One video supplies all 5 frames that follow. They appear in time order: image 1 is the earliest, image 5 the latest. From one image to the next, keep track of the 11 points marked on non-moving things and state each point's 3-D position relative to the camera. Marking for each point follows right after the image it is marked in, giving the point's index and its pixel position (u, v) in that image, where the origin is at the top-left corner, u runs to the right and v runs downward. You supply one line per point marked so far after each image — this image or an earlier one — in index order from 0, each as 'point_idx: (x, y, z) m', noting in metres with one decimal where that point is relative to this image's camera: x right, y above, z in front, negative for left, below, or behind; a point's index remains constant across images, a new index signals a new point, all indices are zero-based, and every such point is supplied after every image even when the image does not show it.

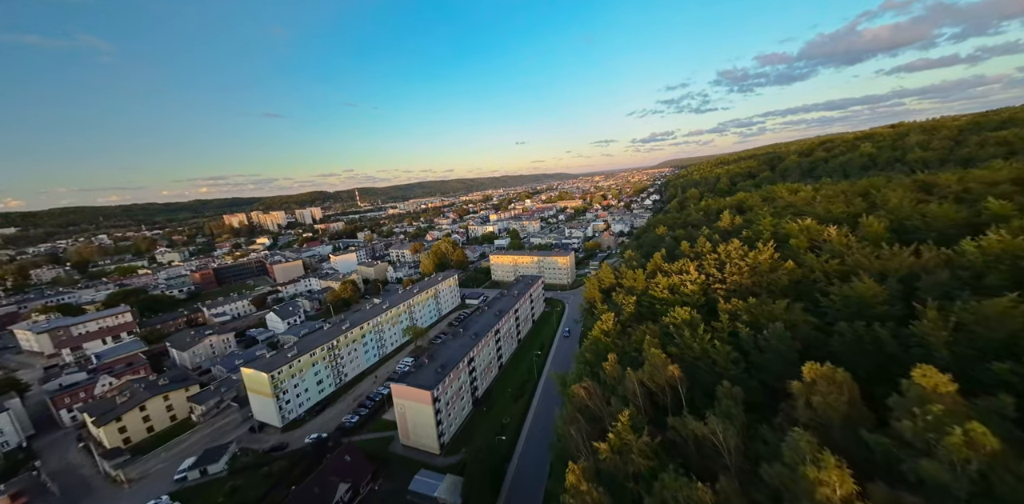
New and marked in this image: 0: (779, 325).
0: (+8.5, -2.3, +11.0) m
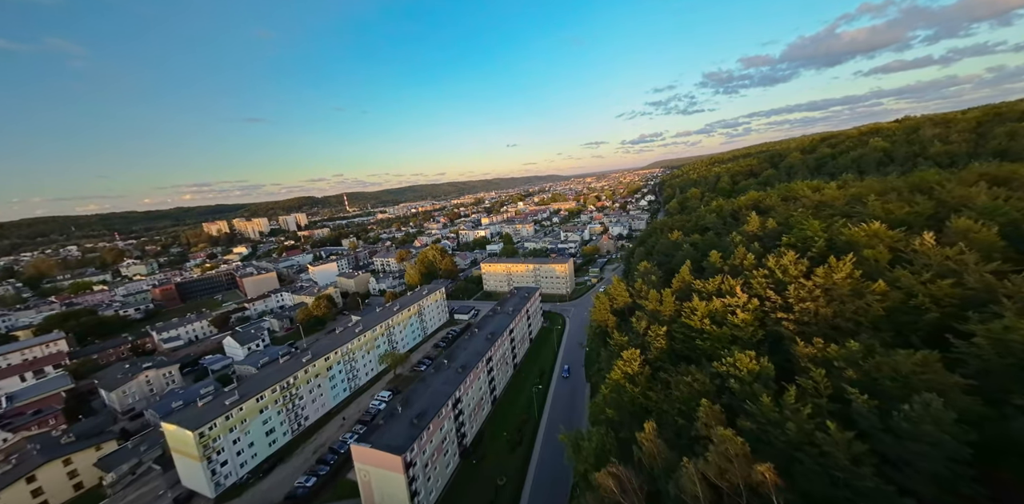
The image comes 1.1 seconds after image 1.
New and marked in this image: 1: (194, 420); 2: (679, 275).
0: (+8.4, -2.9, +6.9) m
1: (-15.6, -8.2, +16.9) m
2: (+8.7, -1.2, +17.9) m
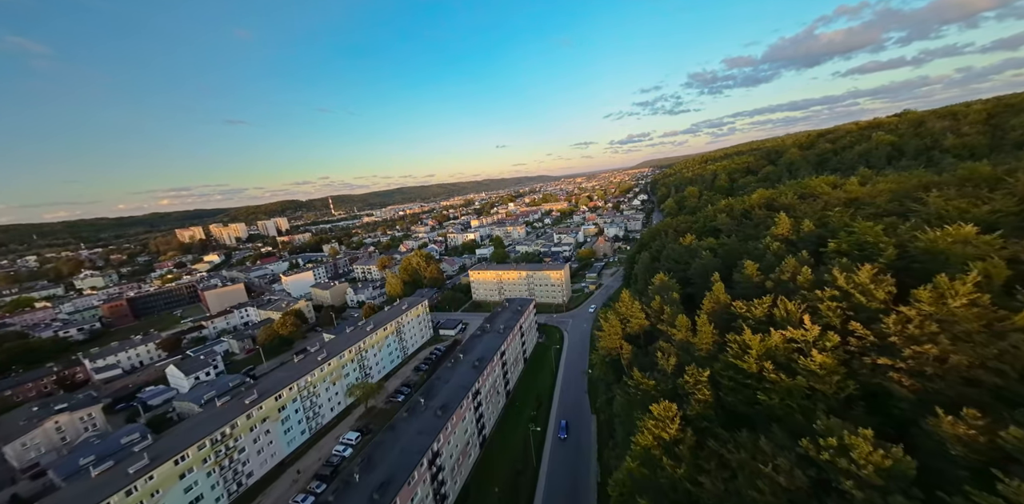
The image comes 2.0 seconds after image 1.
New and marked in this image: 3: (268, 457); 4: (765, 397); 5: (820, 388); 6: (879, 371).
0: (+8.3, -3.4, +3.4) m
1: (-15.9, -9.1, +12.6) m
2: (+8.3, -1.7, +14.3) m
3: (-13.1, -11.0, +18.6) m
4: (+6.9, -3.9, +9.4) m
5: (+8.1, -3.5, +9.0) m
6: (+9.4, -3.0, +8.8) m
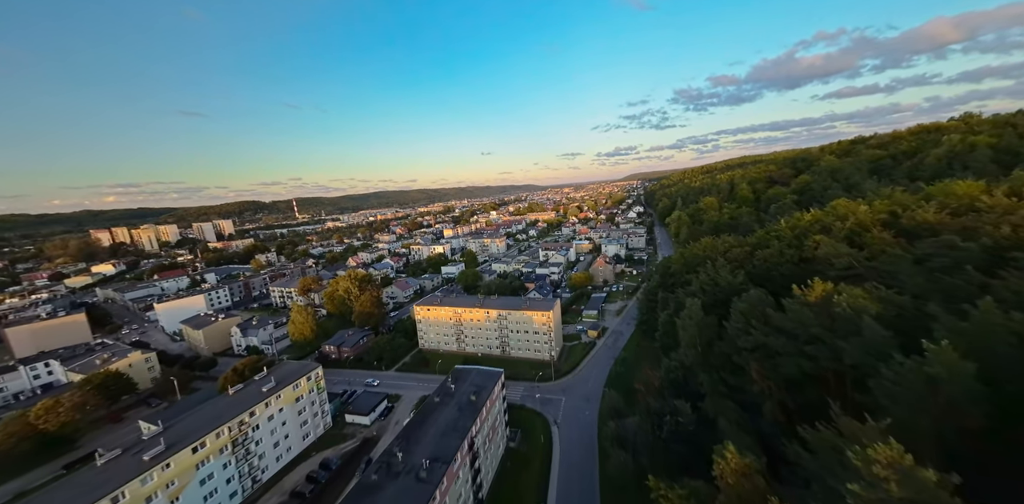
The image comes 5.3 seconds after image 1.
0: (+7.0, -4.9, -9.8) m
1: (-17.7, -10.3, -1.8) m
2: (+6.5, -3.5, +1.1) m
3: (-15.3, -12.4, +4.2) m
4: (+5.3, -5.6, -3.9) m
5: (+6.5, -5.2, -4.3) m
6: (+7.8, -4.7, -4.3) m
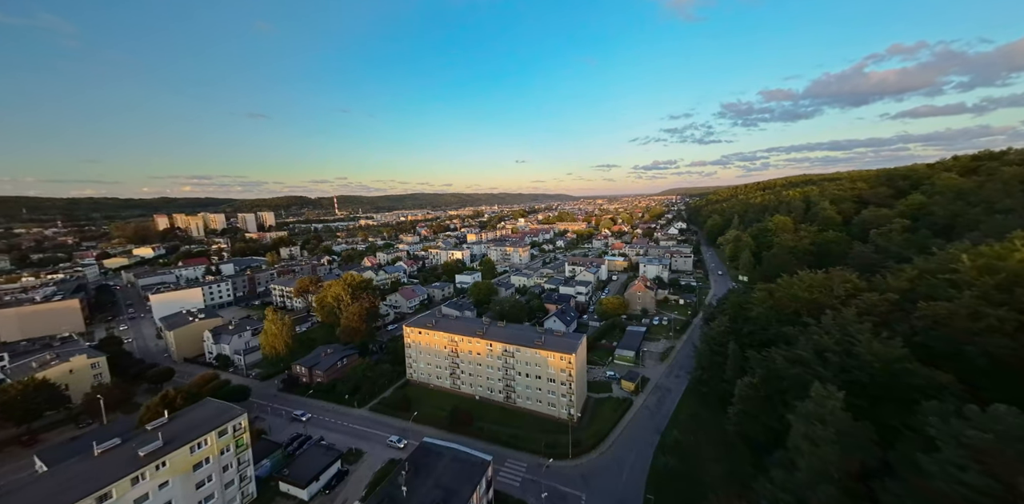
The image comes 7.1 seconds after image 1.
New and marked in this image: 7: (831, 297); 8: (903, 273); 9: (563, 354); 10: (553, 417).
0: (+4.2, -5.5, -16.9) m
1: (-20.0, -9.4, -6.6) m
2: (+4.8, -4.3, -5.9) m
3: (-17.1, -11.8, -1.0) m
4: (+3.0, -6.2, -10.8) m
5: (+4.2, -5.9, -11.3) m
6: (+5.5, -5.5, -11.5) m
7: (+14.6, -2.1, +15.7) m
8: (+17.4, -1.1, +15.4) m
9: (+2.8, -5.8, +19.0) m
10: (+2.3, -9.4, +19.6) m
